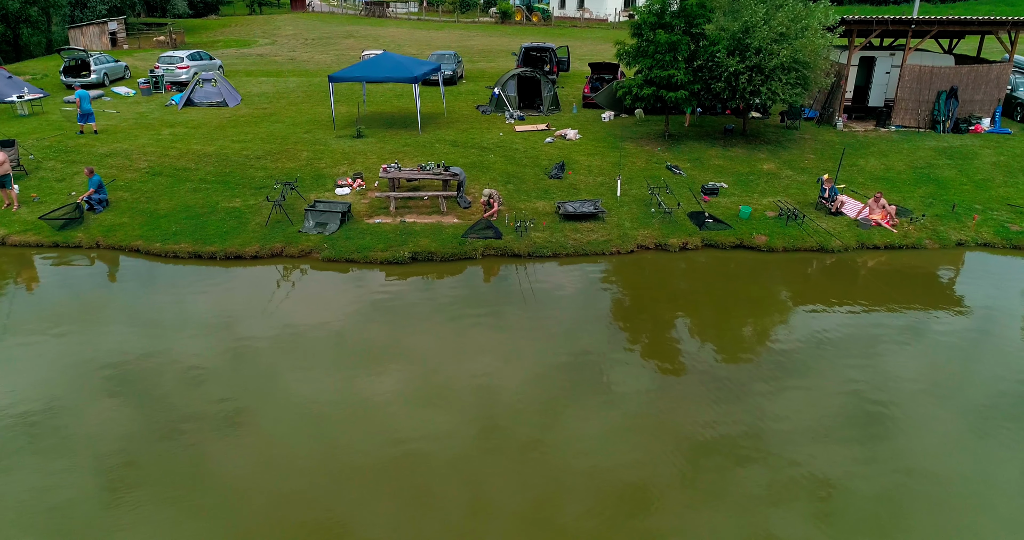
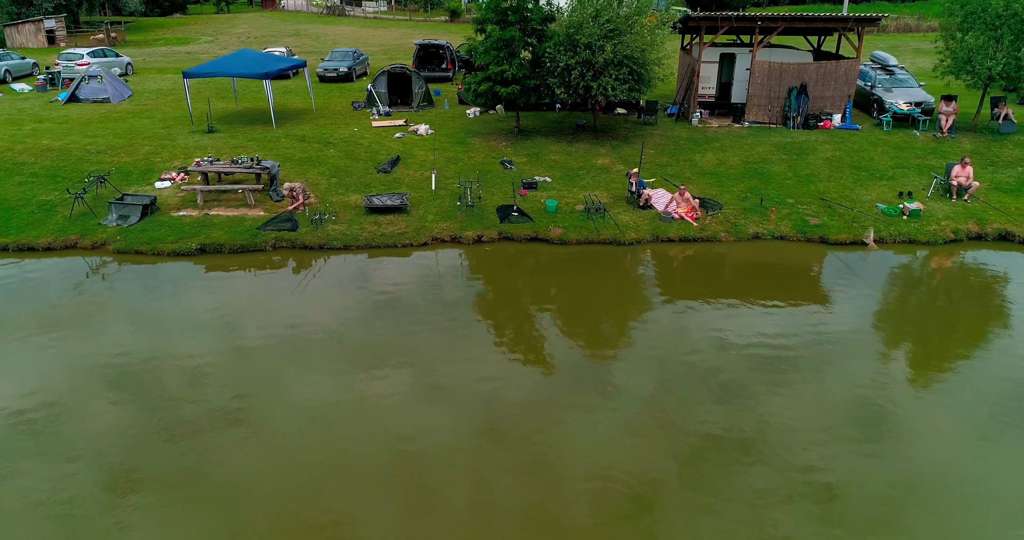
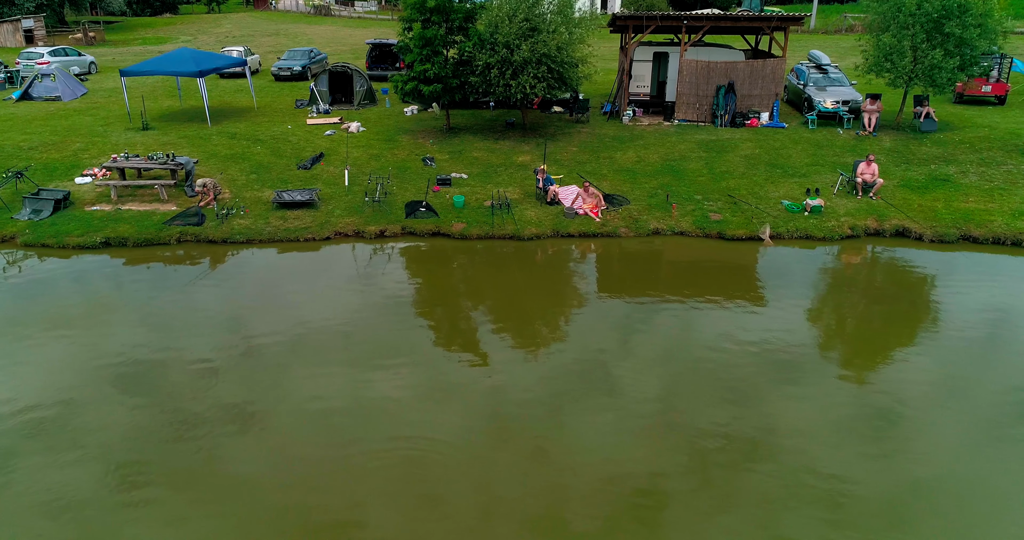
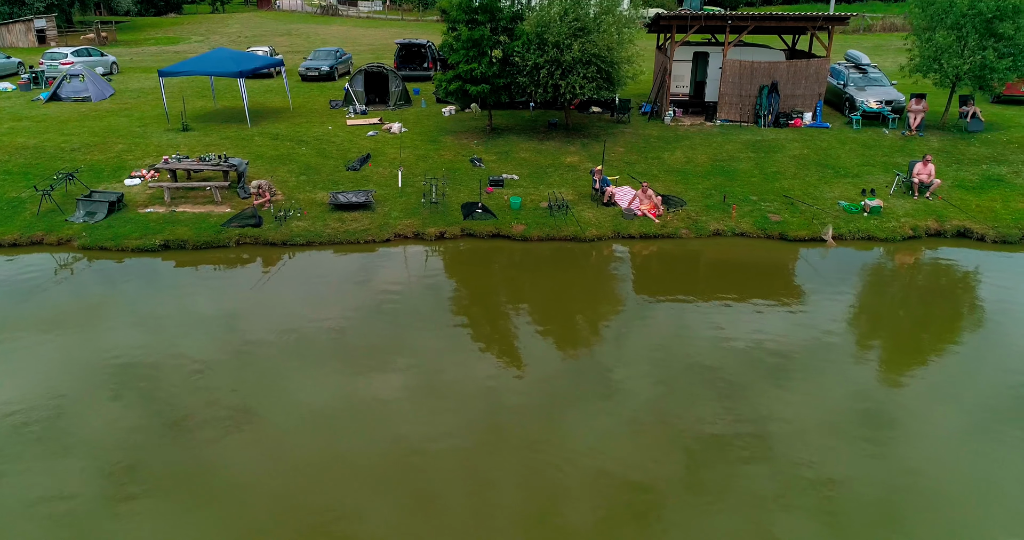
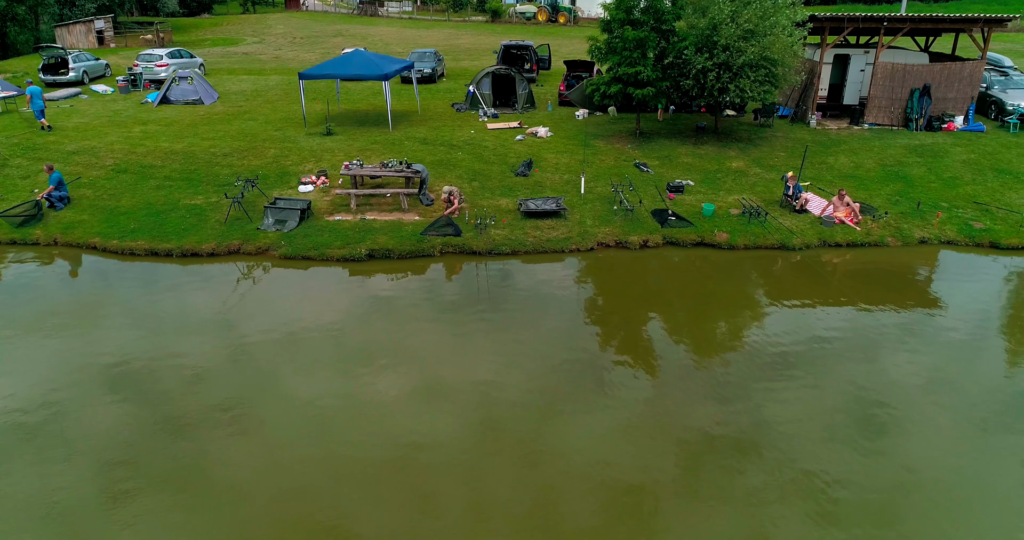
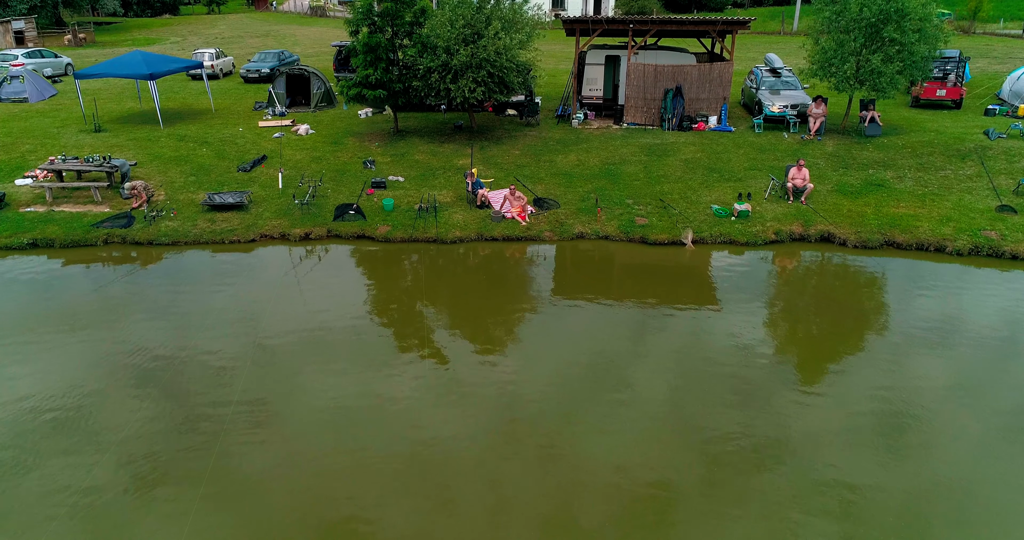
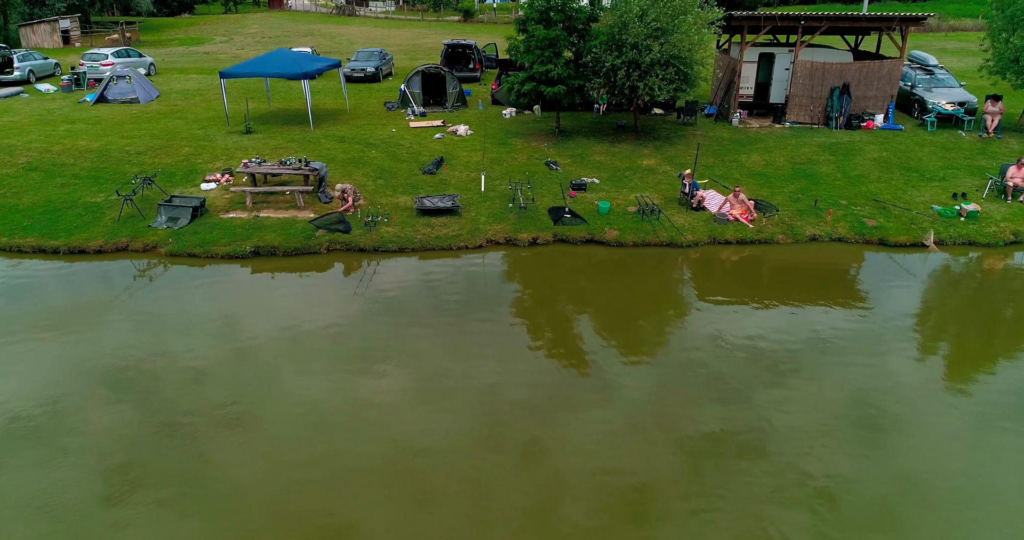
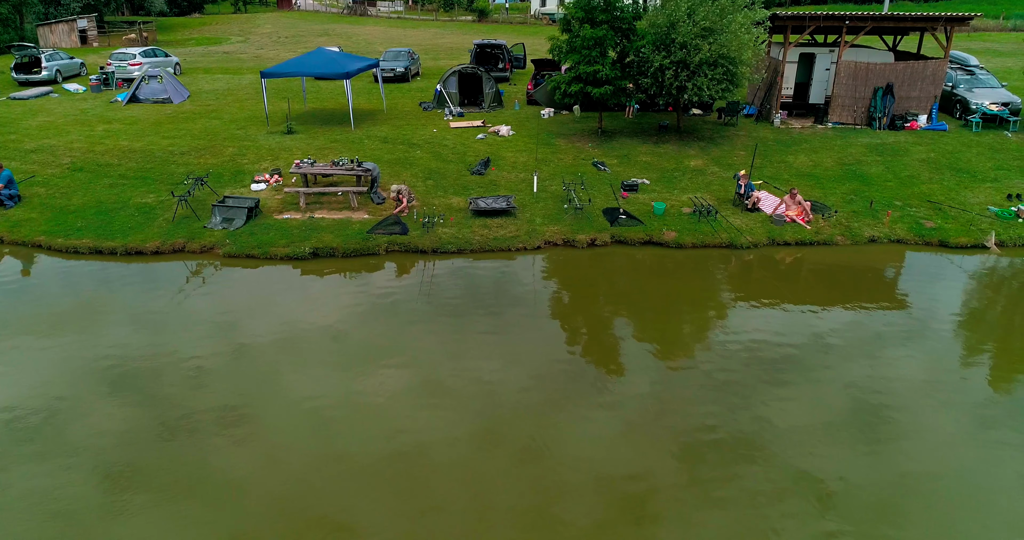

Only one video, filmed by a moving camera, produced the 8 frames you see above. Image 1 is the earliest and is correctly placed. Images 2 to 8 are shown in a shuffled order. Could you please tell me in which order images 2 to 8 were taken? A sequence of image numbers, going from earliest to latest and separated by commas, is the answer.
5, 8, 7, 2, 4, 3, 6
